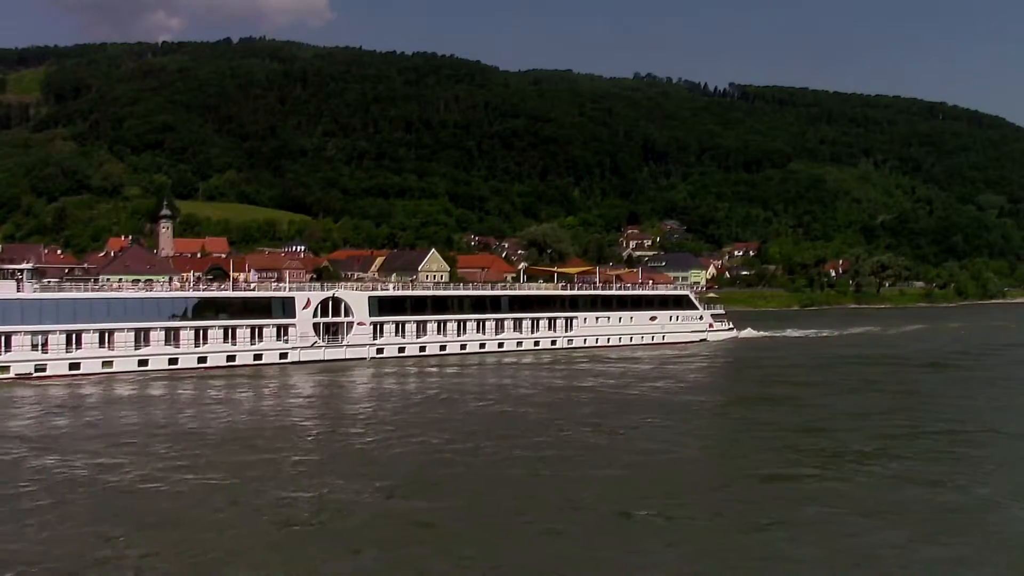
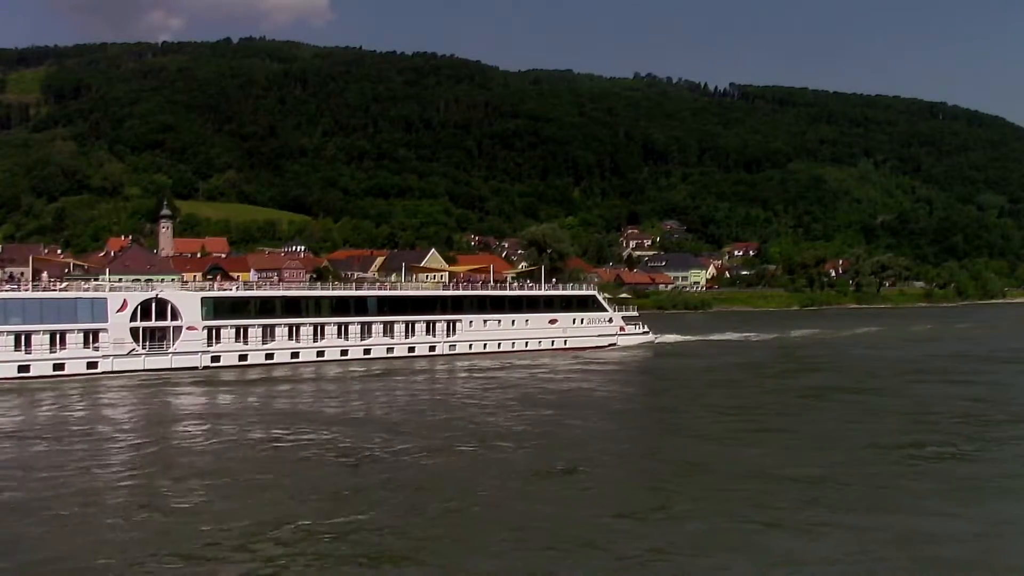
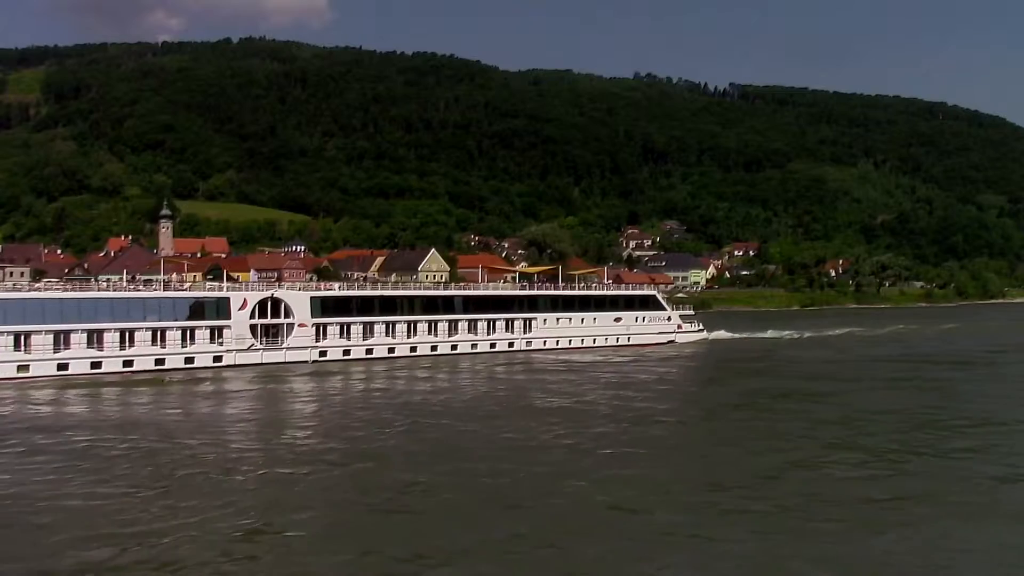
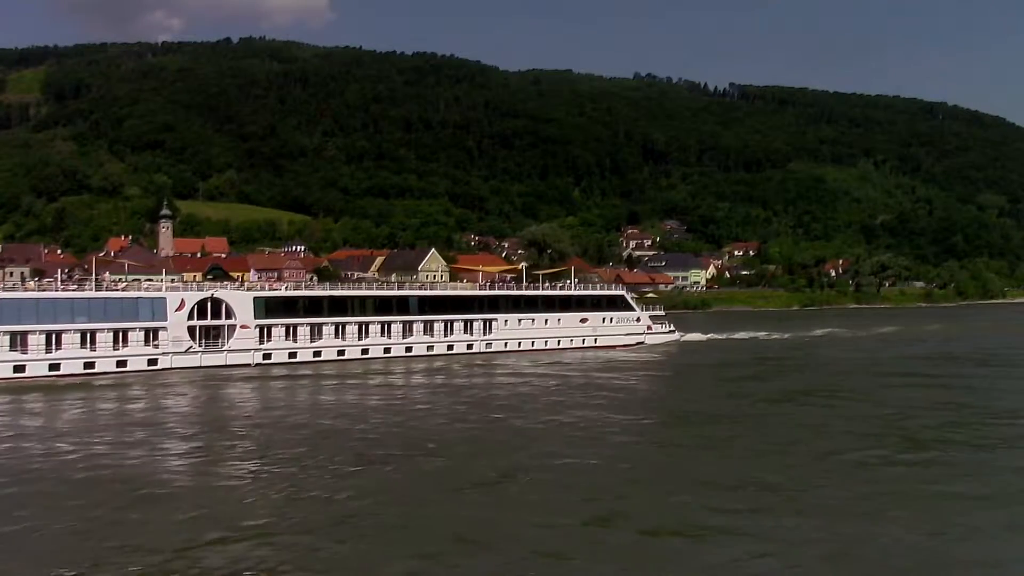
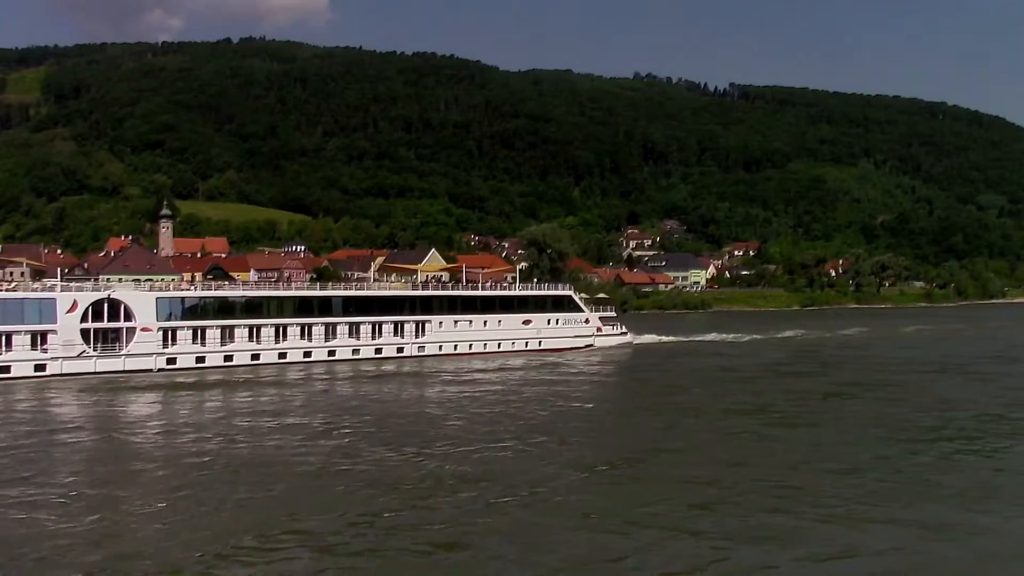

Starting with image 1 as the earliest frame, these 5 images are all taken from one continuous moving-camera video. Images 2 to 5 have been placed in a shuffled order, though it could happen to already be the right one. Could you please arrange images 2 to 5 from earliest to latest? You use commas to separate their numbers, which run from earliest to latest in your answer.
3, 4, 2, 5
